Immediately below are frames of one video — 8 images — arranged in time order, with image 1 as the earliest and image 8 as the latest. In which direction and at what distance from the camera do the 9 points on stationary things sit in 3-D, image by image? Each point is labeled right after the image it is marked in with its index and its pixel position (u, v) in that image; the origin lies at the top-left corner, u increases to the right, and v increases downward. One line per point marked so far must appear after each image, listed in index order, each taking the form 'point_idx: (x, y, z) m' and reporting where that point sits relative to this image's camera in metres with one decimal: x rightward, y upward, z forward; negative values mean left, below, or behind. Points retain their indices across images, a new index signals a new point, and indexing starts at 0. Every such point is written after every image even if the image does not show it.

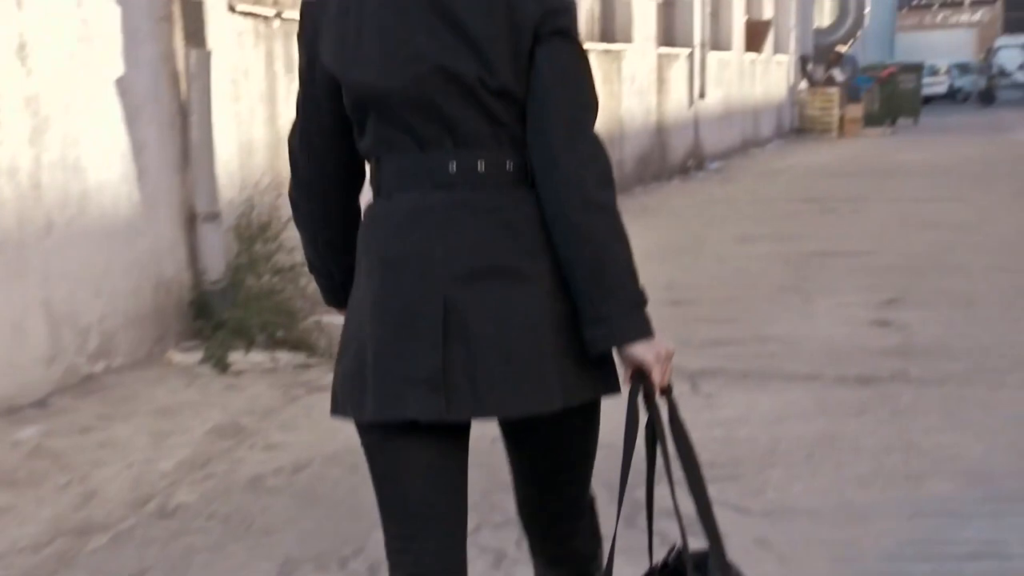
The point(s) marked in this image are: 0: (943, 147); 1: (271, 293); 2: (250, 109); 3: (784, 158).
0: (+7.7, +2.5, +19.9) m
1: (-1.1, 0.0, +4.9) m
2: (-1.2, +0.8, +5.3) m
3: (+4.5, +2.1, +18.3) m
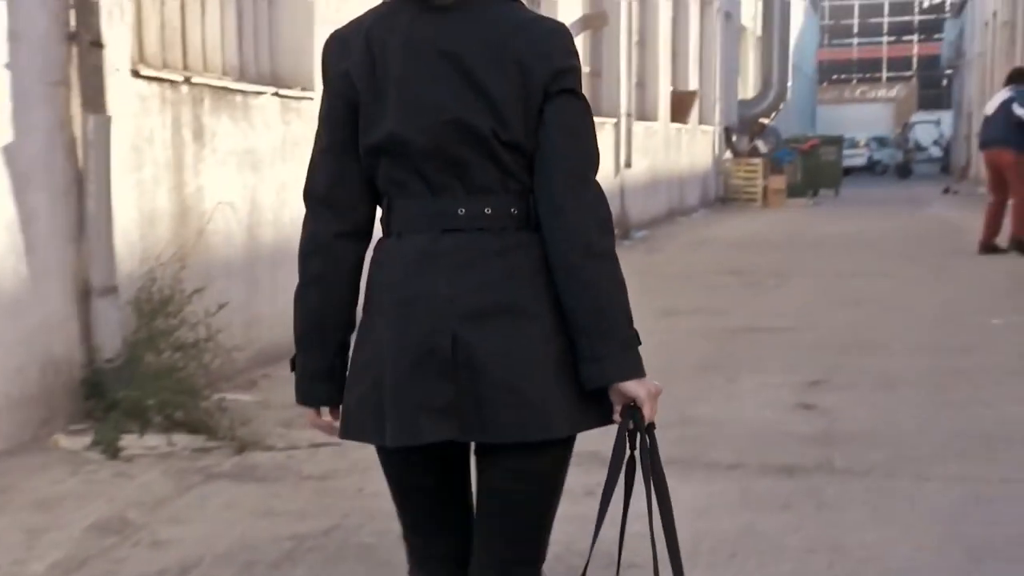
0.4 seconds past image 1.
0: (+6.4, +1.2, +20.2) m
1: (-1.4, -0.3, +4.7) m
2: (-1.6, +0.5, +5.0) m
3: (+3.3, +1.0, +18.5) m
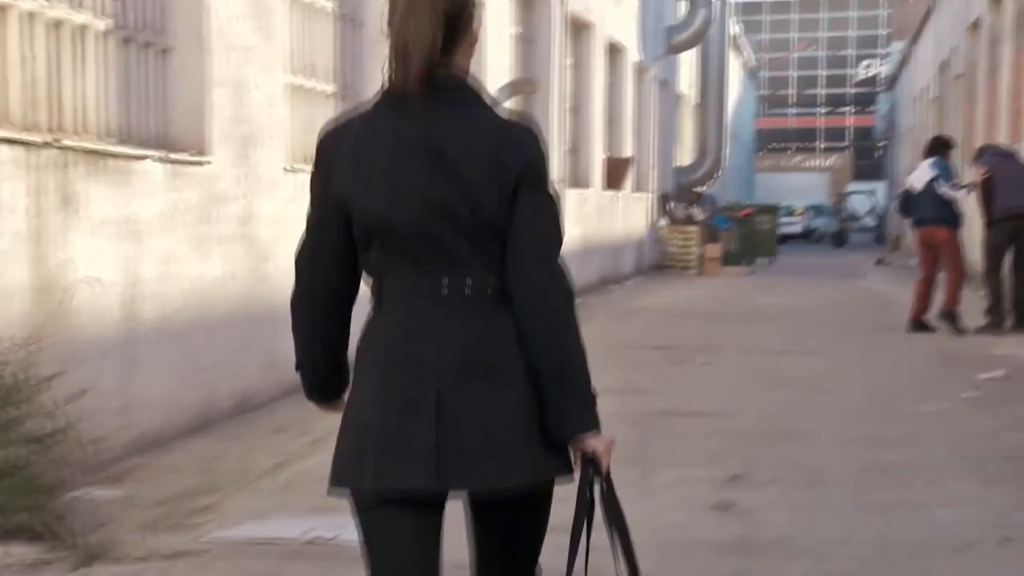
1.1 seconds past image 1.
0: (+5.2, 0.0, +20.2) m
1: (-1.8, -0.7, +4.2) m
2: (-2.0, +0.2, +4.5) m
3: (+2.1, -0.1, +18.2) m
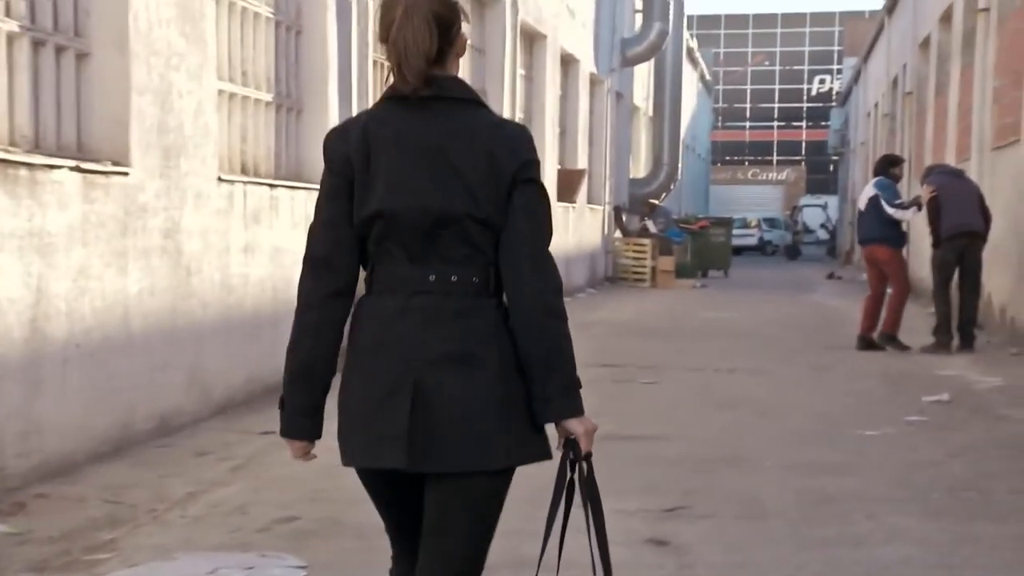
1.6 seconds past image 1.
0: (+4.3, -0.3, +20.1) m
1: (-2.1, -0.7, +3.8) m
2: (-2.3, +0.1, +4.2) m
3: (+1.3, -0.4, +18.1) m
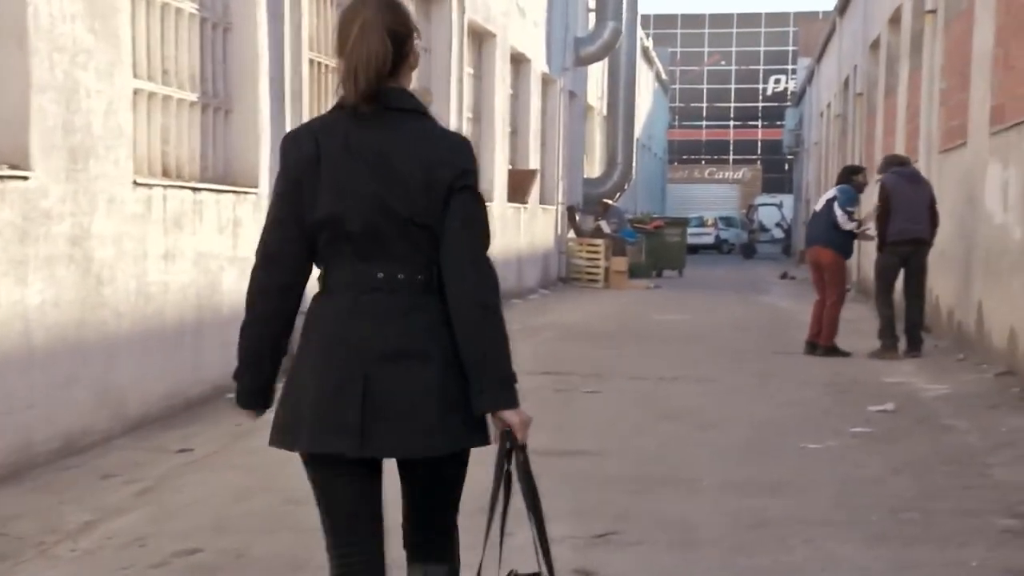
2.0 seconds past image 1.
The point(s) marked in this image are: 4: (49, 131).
0: (+3.4, -0.3, +20.0) m
1: (-2.4, -0.8, +3.5) m
2: (-2.6, 0.0, +3.8) m
3: (+0.5, -0.4, +17.8) m
4: (-2.4, +0.8, +5.8) m
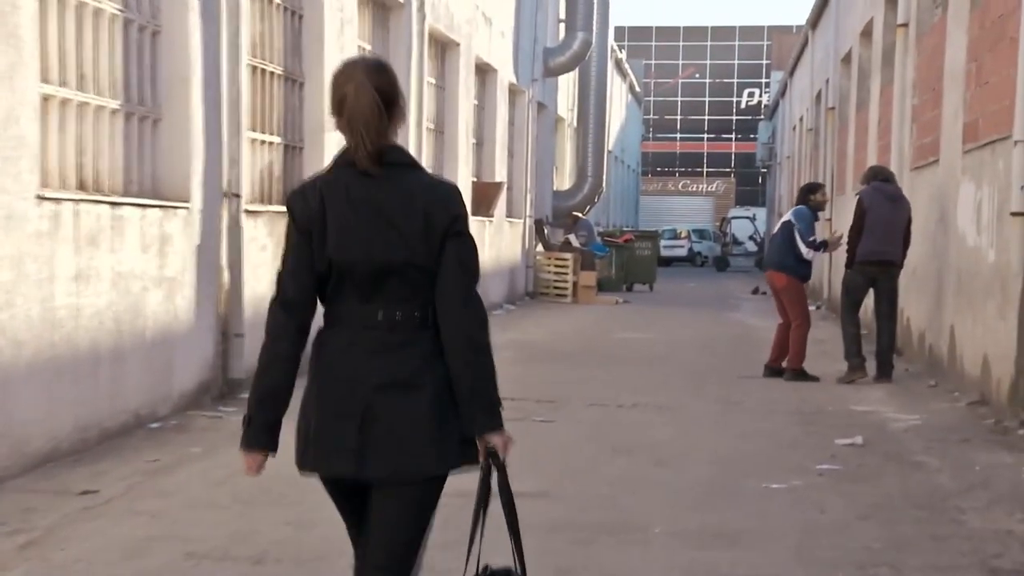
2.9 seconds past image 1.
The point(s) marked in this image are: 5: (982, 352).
0: (+2.8, -0.6, +19.5) m
1: (-2.7, -0.9, +2.9) m
2: (-2.9, -0.1, +3.3) m
3: (-0.1, -0.6, +17.3) m
4: (-2.7, +0.7, +5.2) m
5: (+4.1, -0.6, +9.9) m
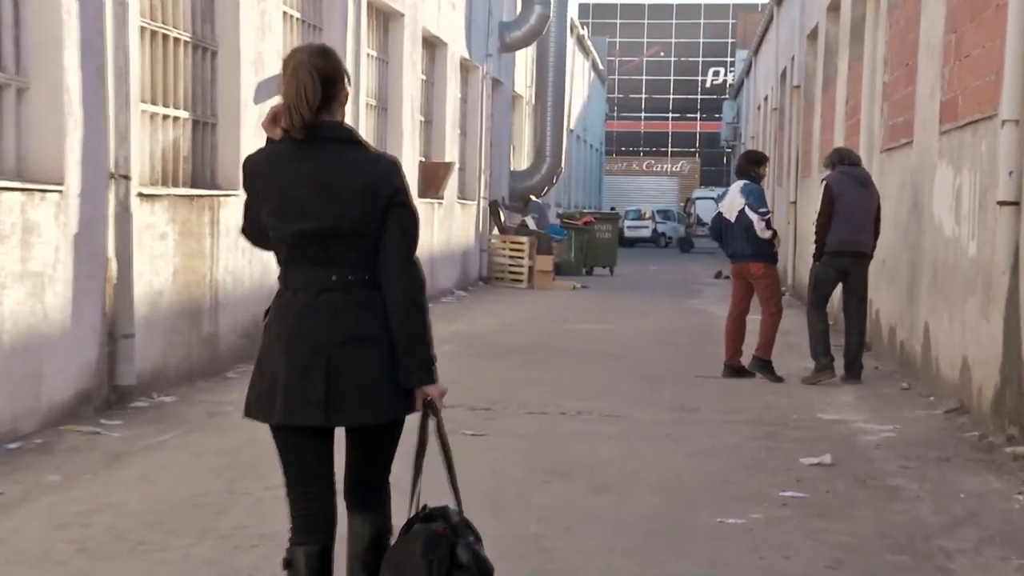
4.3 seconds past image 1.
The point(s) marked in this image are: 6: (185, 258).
0: (+1.9, -0.4, +18.6) m
1: (-3.0, -1.0, +1.8) m
2: (-3.2, -0.2, +2.1) m
3: (-0.9, -0.5, +16.3) m
4: (-3.1, +0.6, +4.1) m
5: (+3.6, -0.5, +8.9) m
6: (-2.7, +0.3, +9.3) m
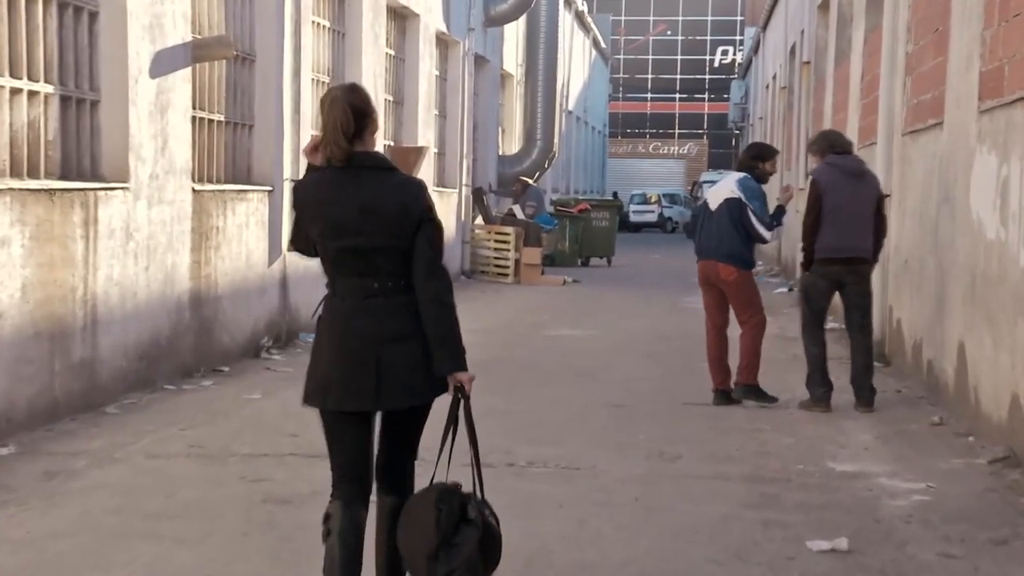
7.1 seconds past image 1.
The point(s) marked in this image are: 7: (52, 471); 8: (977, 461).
0: (+1.6, -0.4, +16.7) m
1: (-3.5, -1.2, 0.0) m
2: (-3.7, -0.4, +0.3) m
3: (-1.2, -0.5, +14.4) m
4: (-3.6, +0.5, +2.3) m
5: (+3.1, -0.6, +7.1) m
6: (-3.1, +0.1, +7.5) m
7: (-2.6, -1.1, +6.4) m
8: (+3.0, -1.1, +7.2) m
